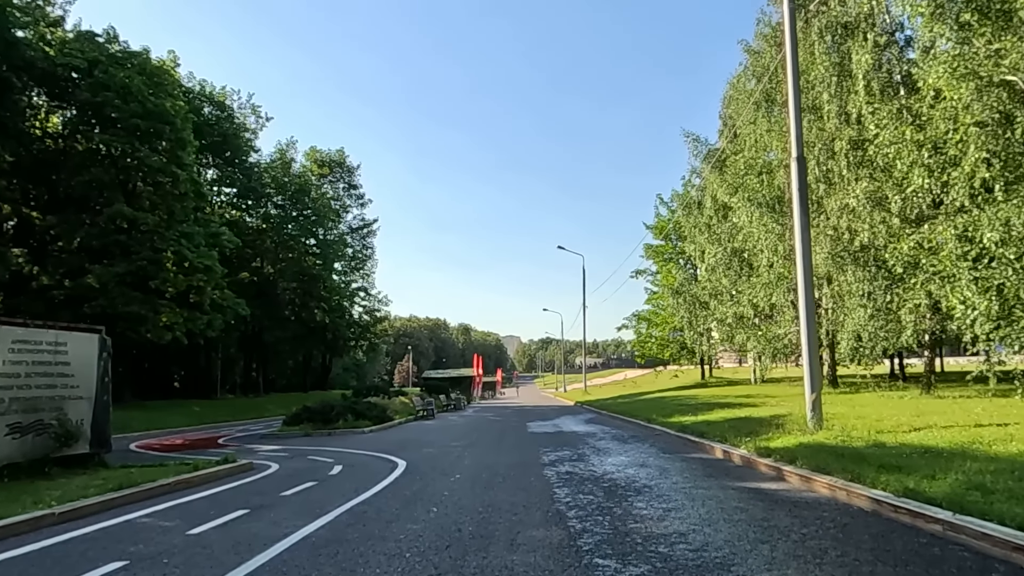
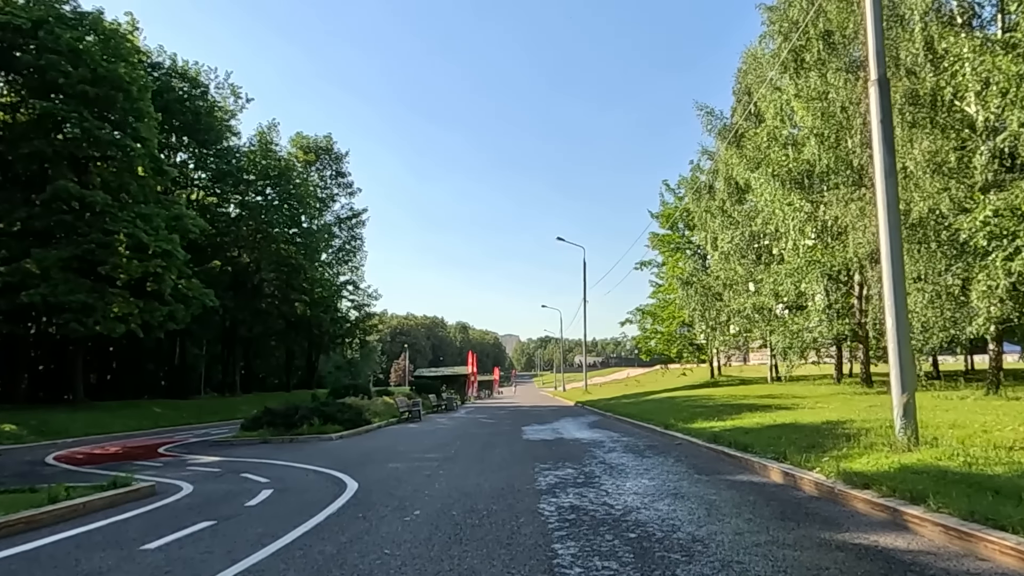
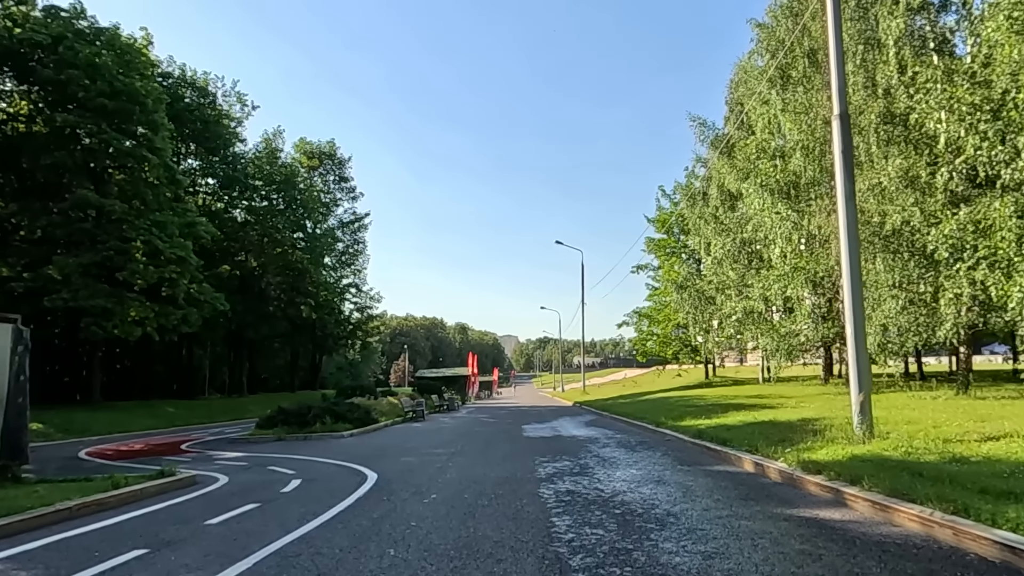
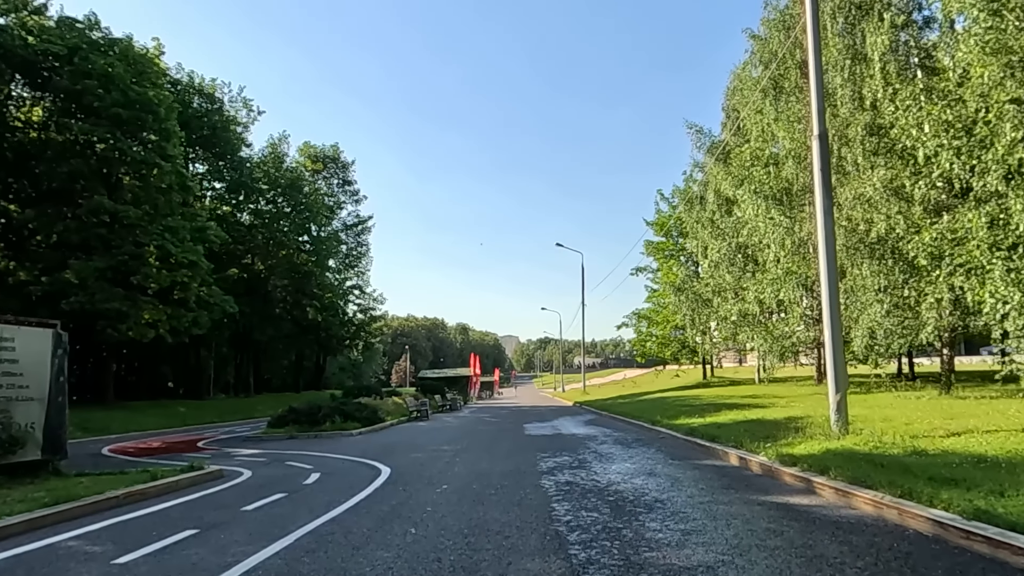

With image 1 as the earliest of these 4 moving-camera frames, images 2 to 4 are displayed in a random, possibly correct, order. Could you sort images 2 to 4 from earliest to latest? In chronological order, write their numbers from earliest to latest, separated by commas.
4, 3, 2
